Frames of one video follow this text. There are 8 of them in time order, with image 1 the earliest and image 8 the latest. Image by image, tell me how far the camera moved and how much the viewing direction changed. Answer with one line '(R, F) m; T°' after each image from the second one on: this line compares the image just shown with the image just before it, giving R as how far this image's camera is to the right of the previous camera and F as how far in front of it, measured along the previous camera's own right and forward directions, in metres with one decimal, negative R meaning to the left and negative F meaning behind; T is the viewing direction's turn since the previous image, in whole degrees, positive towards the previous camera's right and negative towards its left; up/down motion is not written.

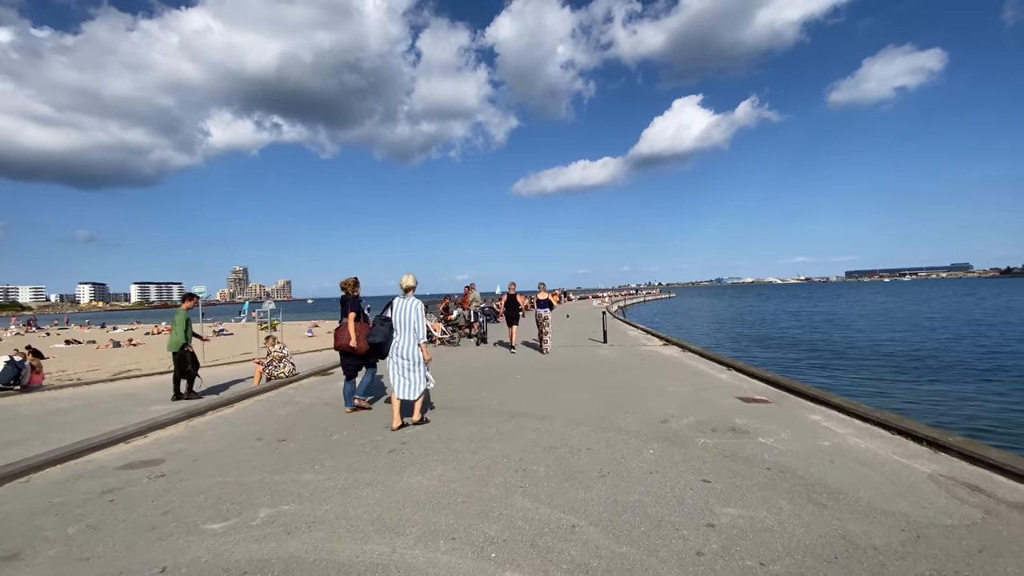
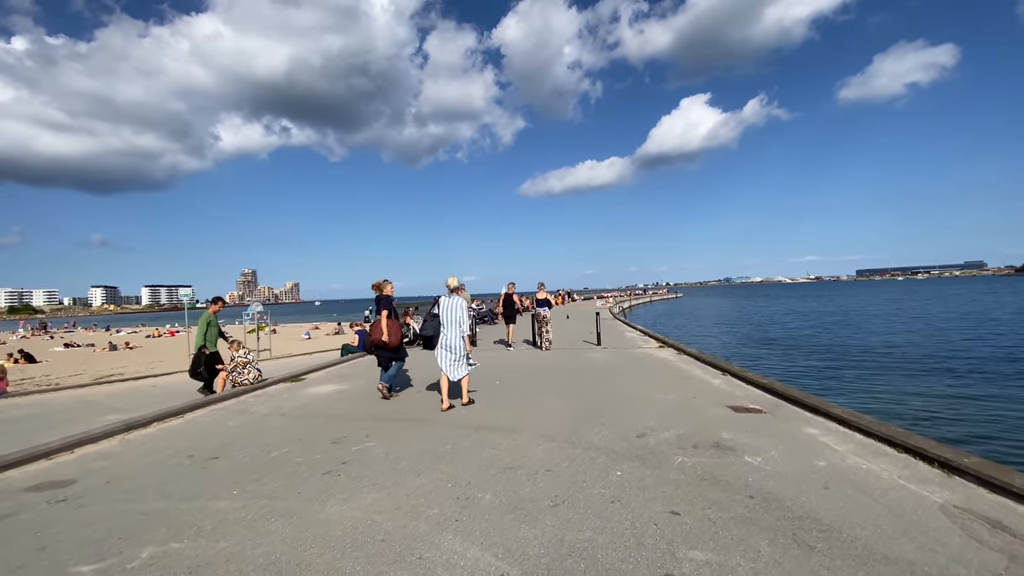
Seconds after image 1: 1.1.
(+0.5, +0.6) m; -1°
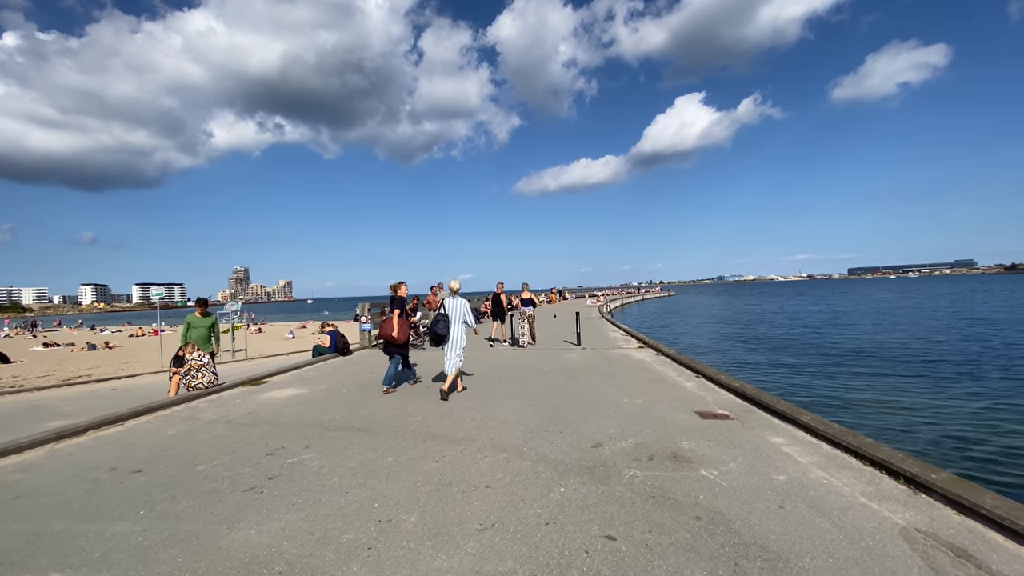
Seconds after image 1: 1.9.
(+0.5, +0.3) m; +1°
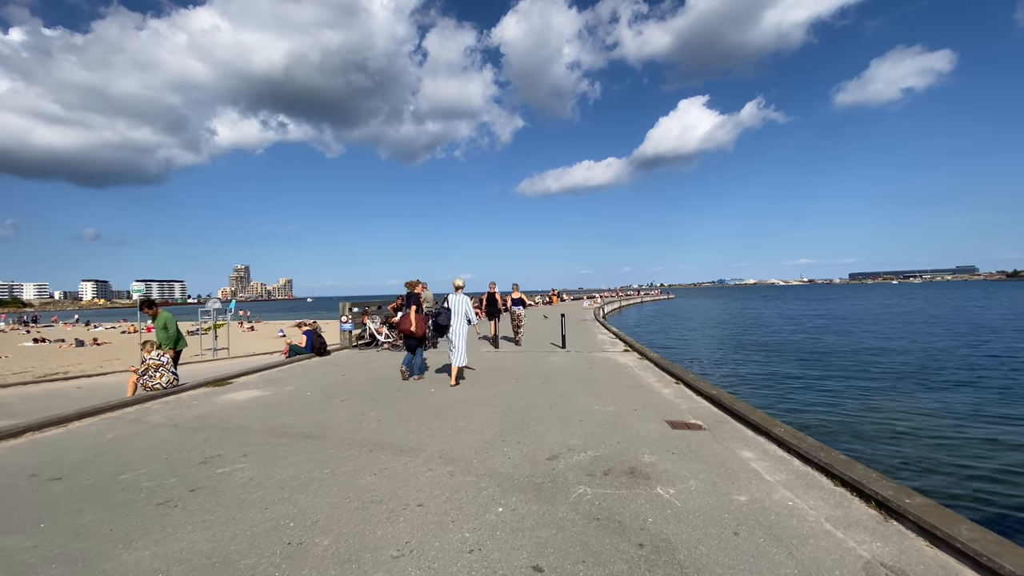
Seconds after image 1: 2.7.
(+0.5, +0.4) m; 0°
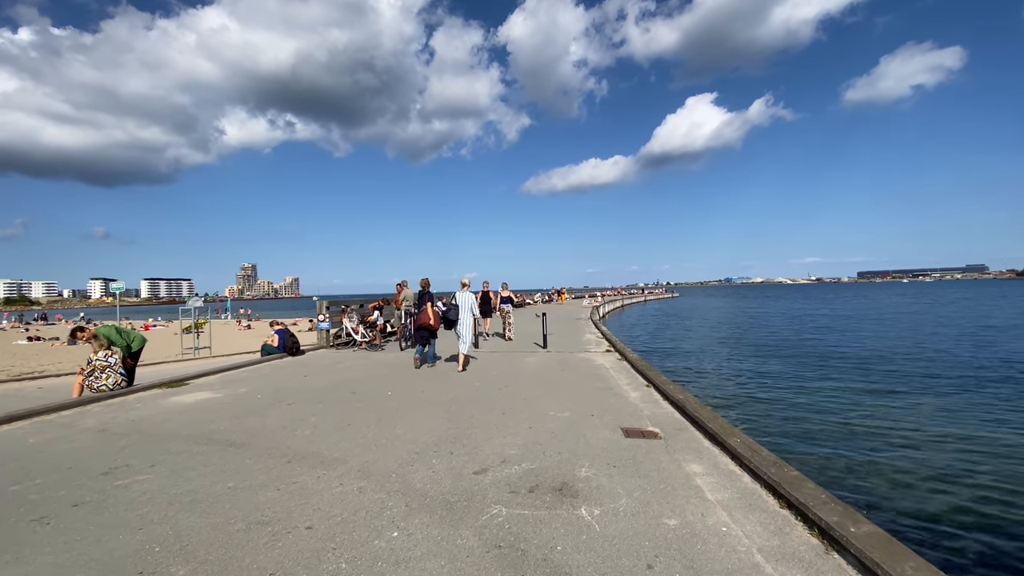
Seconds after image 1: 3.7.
(+0.7, +0.4) m; -1°
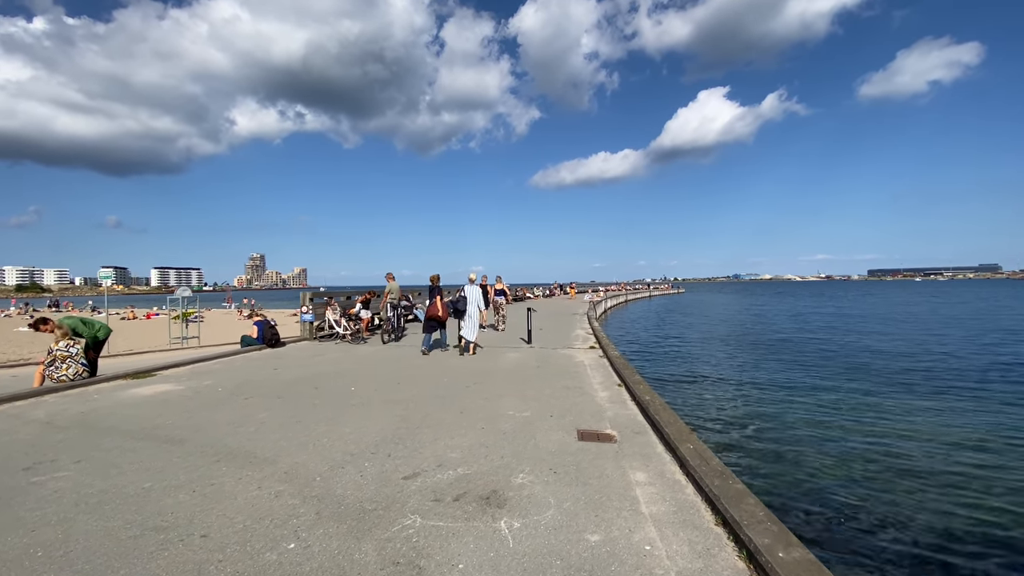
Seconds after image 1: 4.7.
(+0.6, +0.3) m; -1°
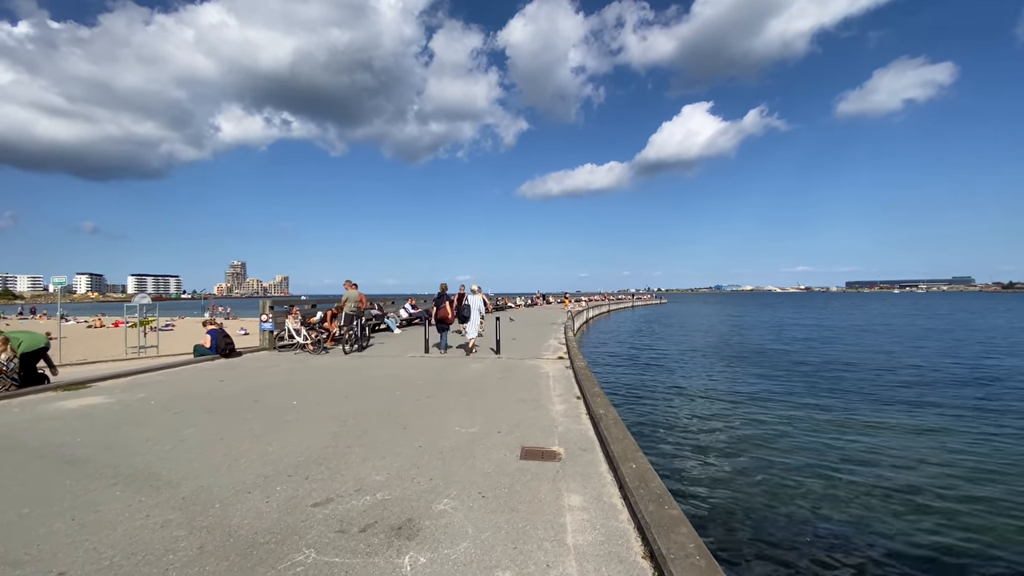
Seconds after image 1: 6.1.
(+0.4, +0.3) m; +2°
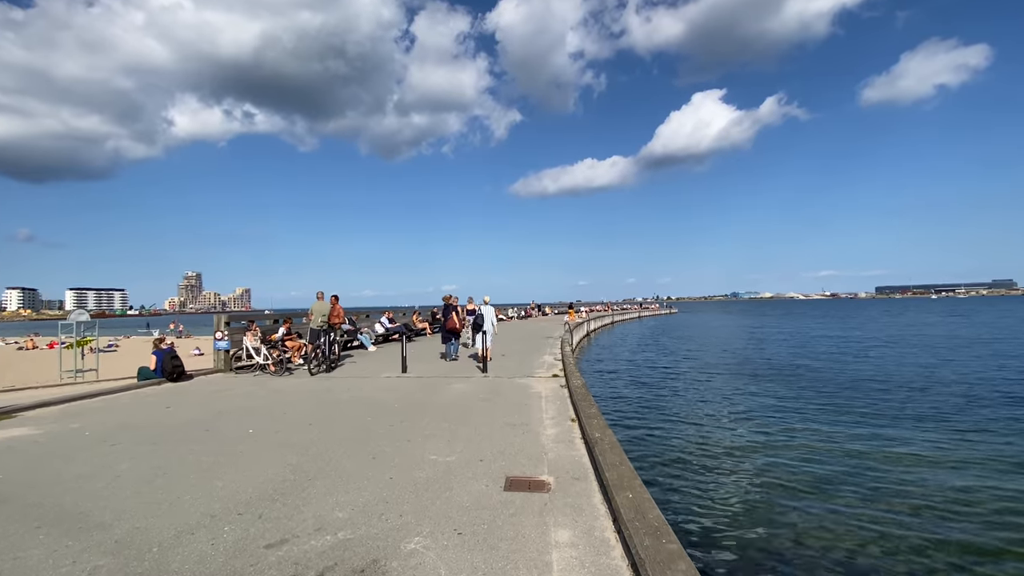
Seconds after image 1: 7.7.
(+0.2, +0.4) m; -1°
